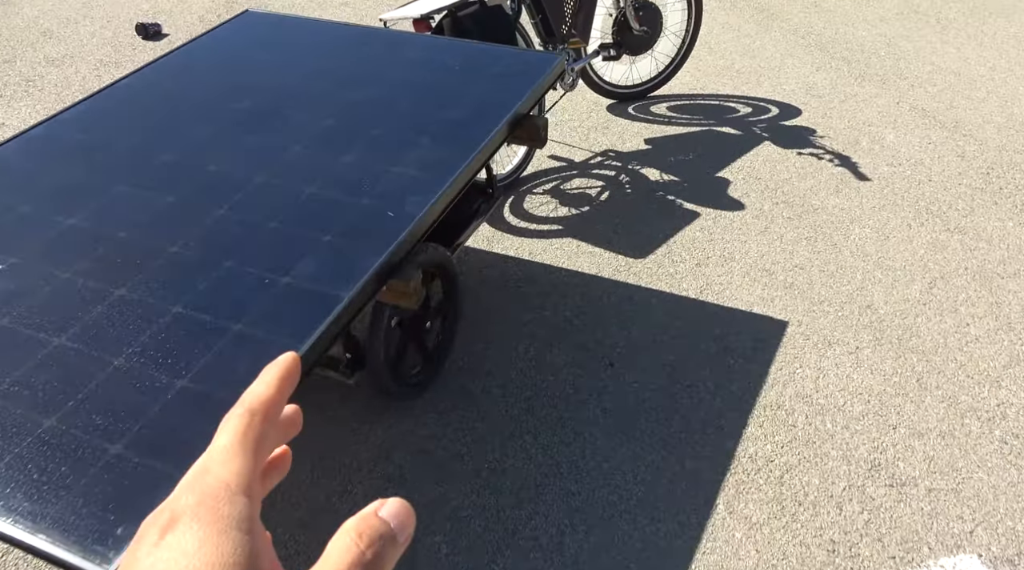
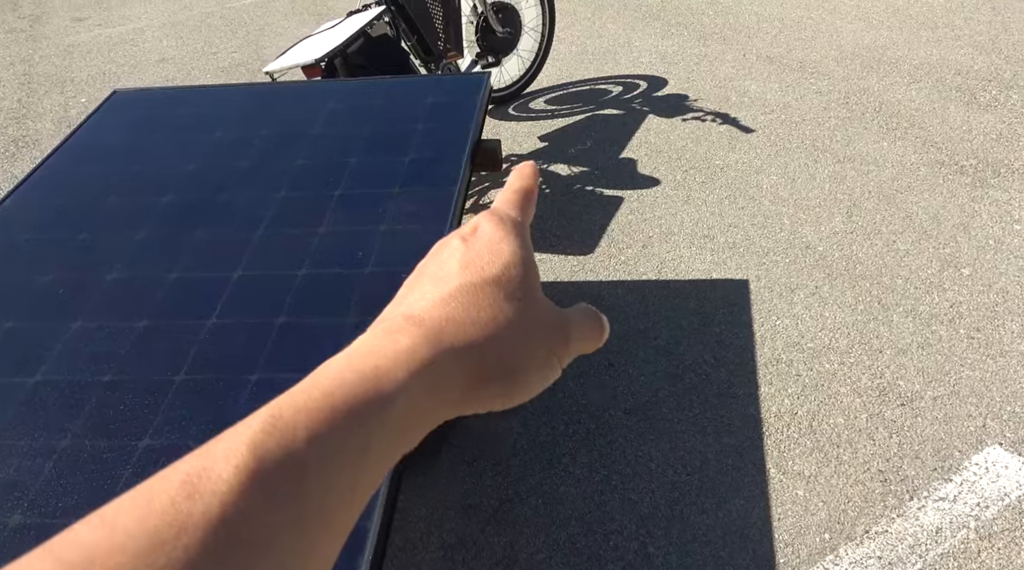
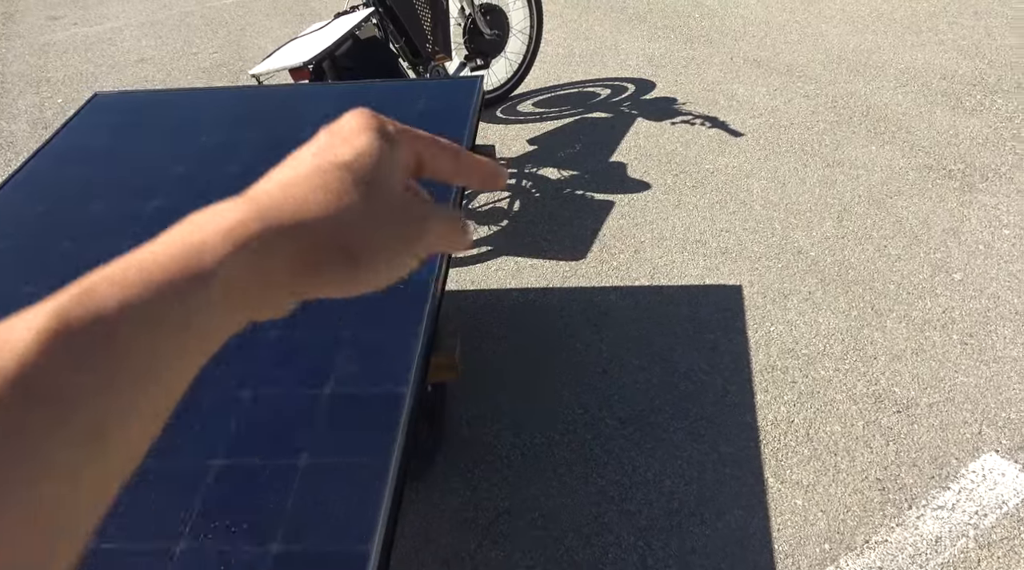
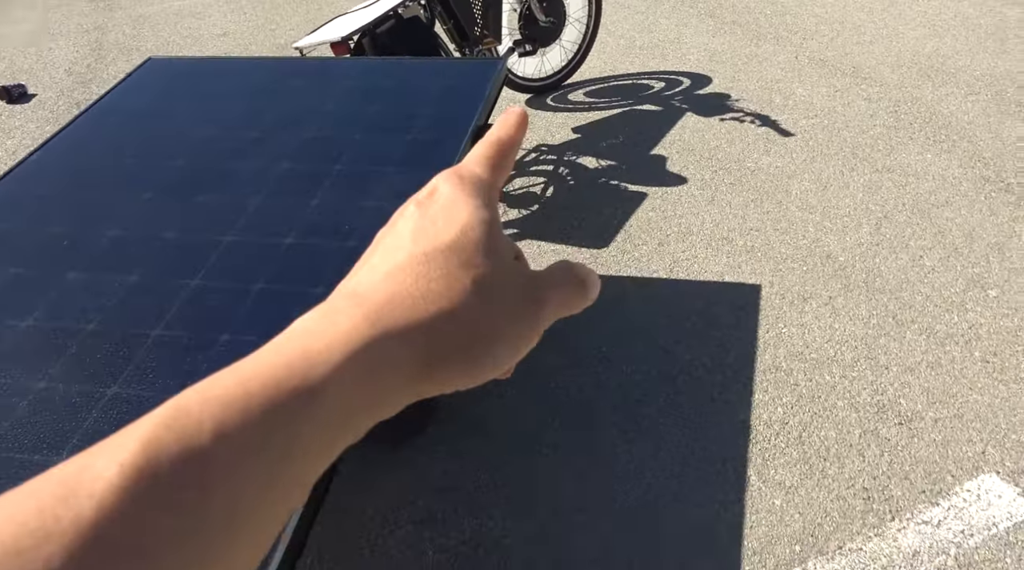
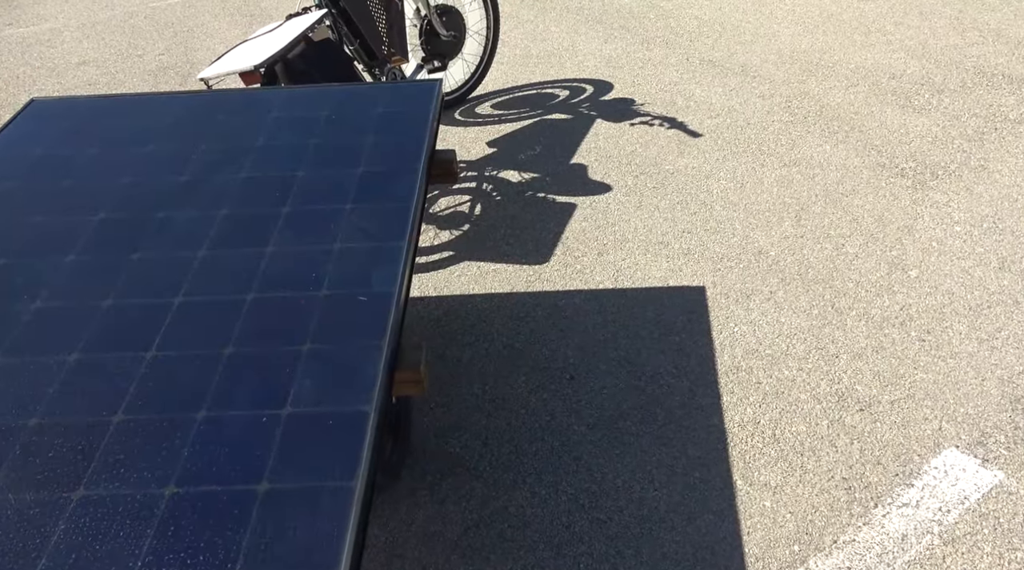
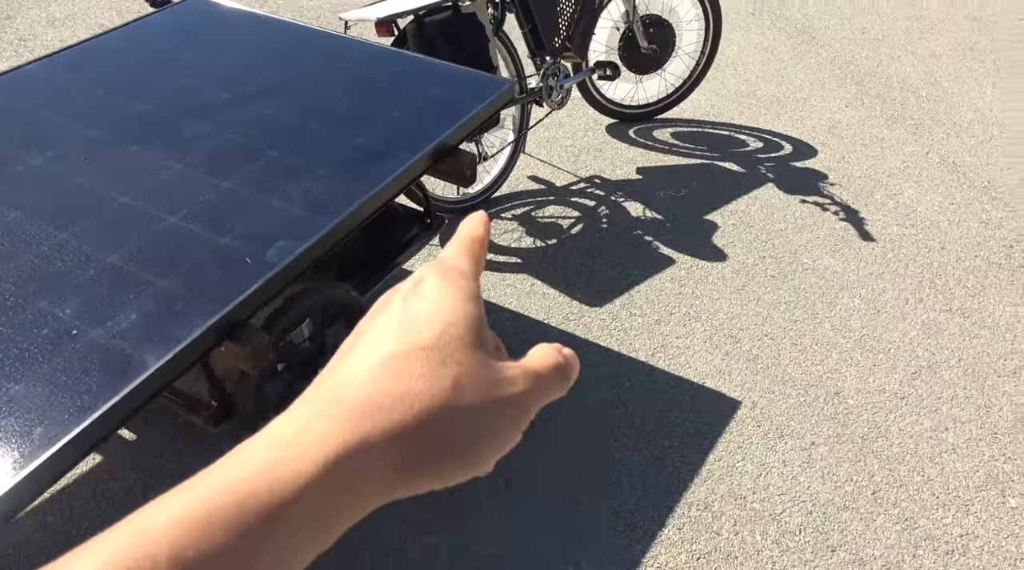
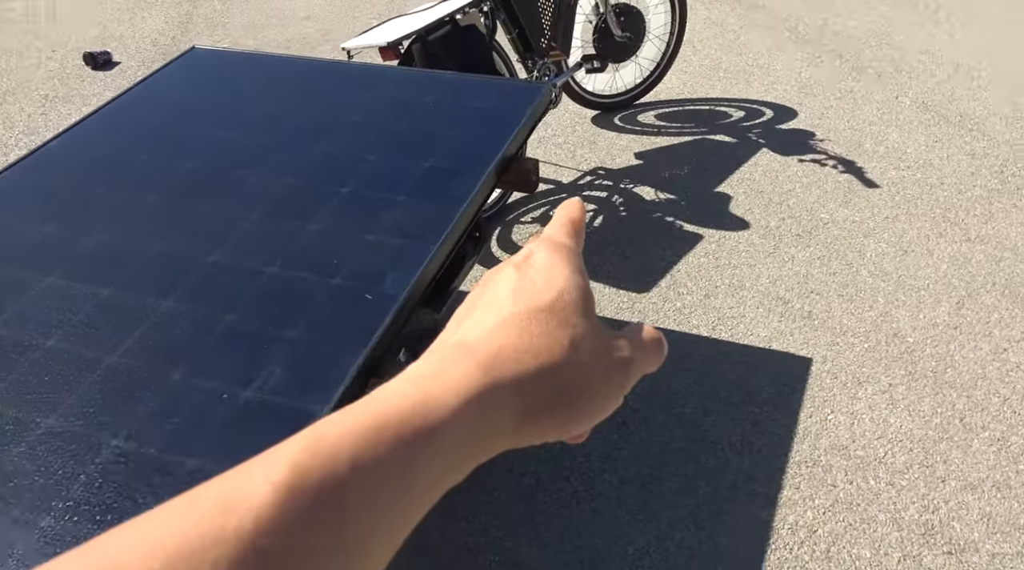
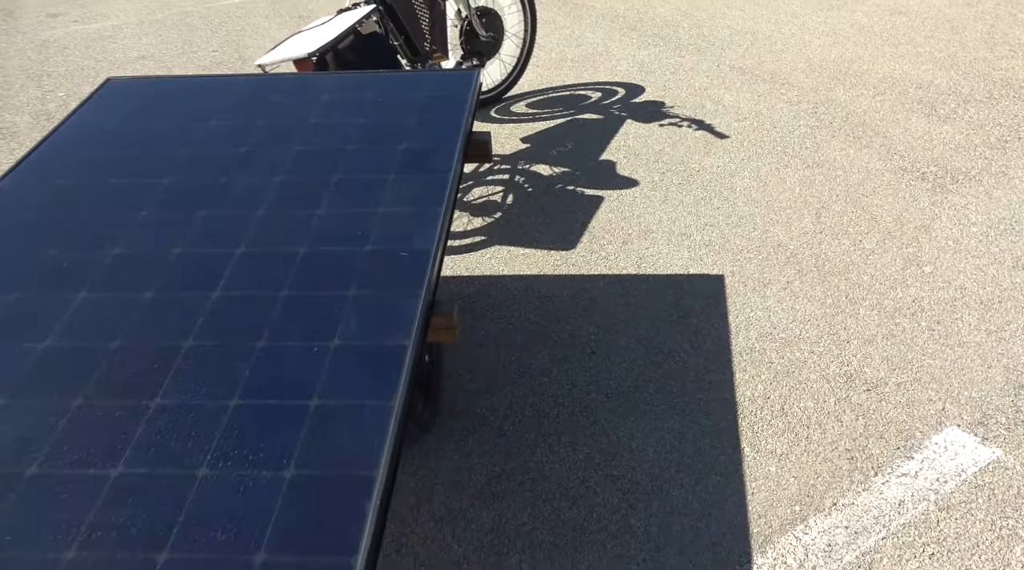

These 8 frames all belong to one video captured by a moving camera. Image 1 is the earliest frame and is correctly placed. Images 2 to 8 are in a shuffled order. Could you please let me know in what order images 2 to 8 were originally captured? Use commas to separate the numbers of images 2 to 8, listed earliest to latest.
6, 7, 4, 2, 3, 5, 8
